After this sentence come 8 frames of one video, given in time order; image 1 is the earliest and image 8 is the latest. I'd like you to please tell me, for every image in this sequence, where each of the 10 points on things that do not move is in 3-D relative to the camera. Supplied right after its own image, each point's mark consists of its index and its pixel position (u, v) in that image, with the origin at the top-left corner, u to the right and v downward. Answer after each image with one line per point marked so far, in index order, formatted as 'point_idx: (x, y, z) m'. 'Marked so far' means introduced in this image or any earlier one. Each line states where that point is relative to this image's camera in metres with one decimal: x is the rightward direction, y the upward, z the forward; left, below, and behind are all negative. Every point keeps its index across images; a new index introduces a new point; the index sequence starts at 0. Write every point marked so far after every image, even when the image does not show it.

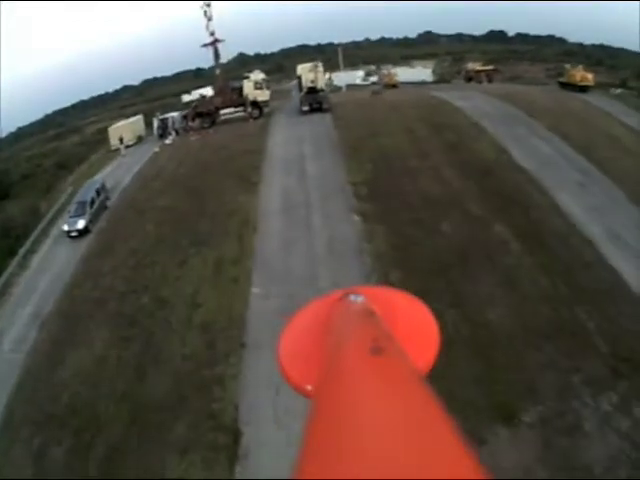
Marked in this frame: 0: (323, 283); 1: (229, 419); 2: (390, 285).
0: (0.0, -1.1, +19.4) m
1: (-1.6, -3.4, +14.8) m
2: (+1.7, -1.1, +18.6) m
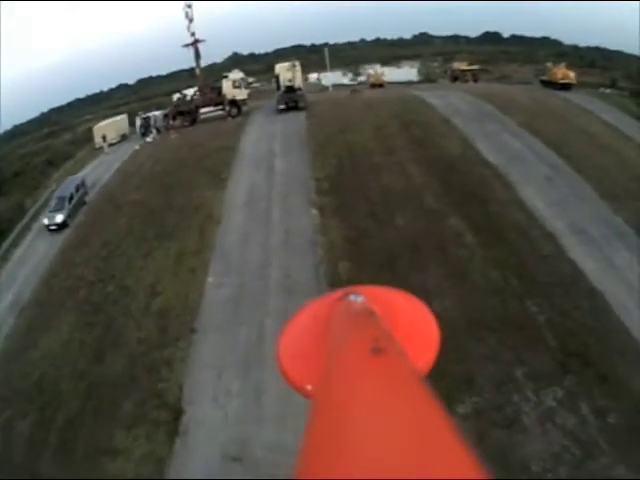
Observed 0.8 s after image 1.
0: (-1.2, -0.9, +19.9) m
1: (-2.9, -3.2, +15.4) m
2: (+0.4, -0.9, +19.1) m
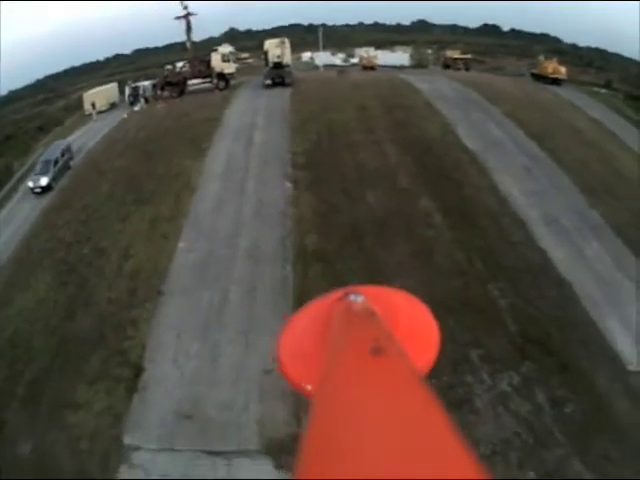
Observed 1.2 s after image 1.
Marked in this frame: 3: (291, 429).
0: (-2.1, -0.1, +20.4) m
1: (-3.8, -2.4, +15.9) m
2: (-0.5, -0.2, +19.6) m
3: (-0.6, -3.3, +12.9) m
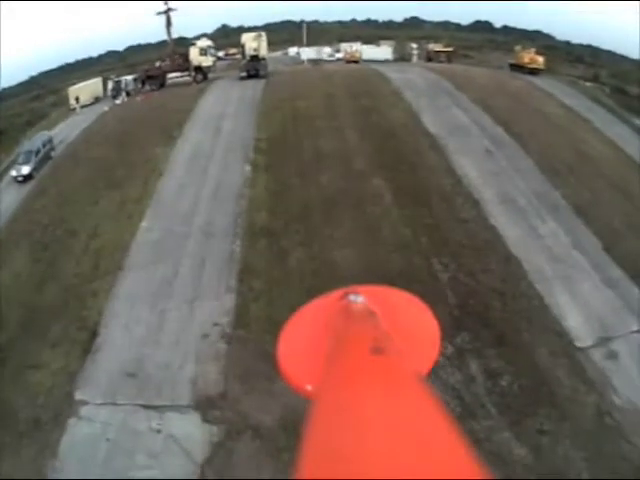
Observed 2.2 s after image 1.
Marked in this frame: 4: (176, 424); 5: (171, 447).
0: (-3.5, +0.5, +21.5) m
1: (-5.2, -1.8, +17.0) m
2: (-1.8, +0.4, +20.7) m
3: (-1.9, -2.7, +14.0) m
4: (-2.6, -3.2, +13.2) m
5: (-2.6, -3.4, +12.7) m
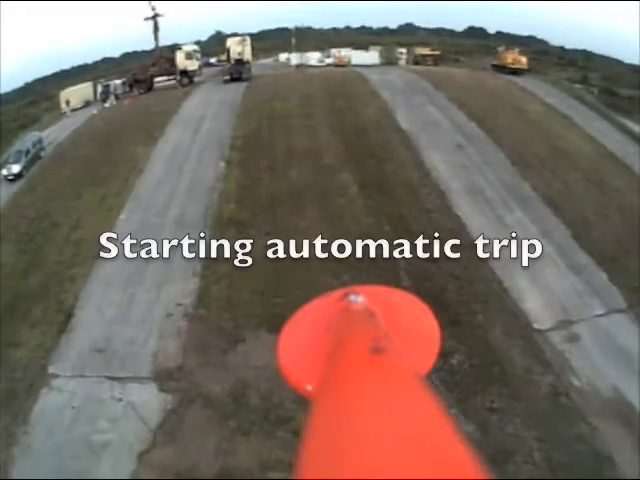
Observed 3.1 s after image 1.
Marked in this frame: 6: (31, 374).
0: (-4.4, +0.8, +22.5) m
1: (-6.1, -1.5, +17.9) m
2: (-2.8, +0.7, +21.7) m
3: (-2.8, -2.4, +15.0) m
4: (-3.5, -2.9, +14.2) m
5: (-3.5, -3.1, +13.6) m
6: (-5.9, -2.7, +15.2) m
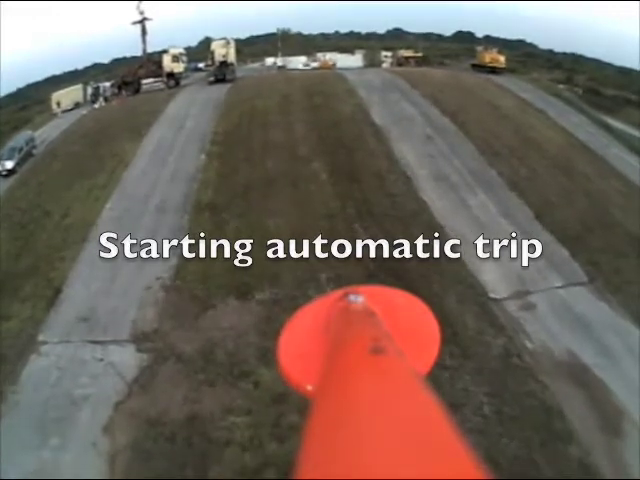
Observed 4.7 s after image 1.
0: (-5.3, +1.2, +23.9) m
1: (-6.9, -1.1, +19.3) m
2: (-3.6, +1.1, +23.2) m
3: (-3.6, -1.9, +16.4) m
4: (-4.2, -2.4, +15.6) m
5: (-4.3, -2.6, +15.0) m
6: (-6.7, -2.2, +16.6) m
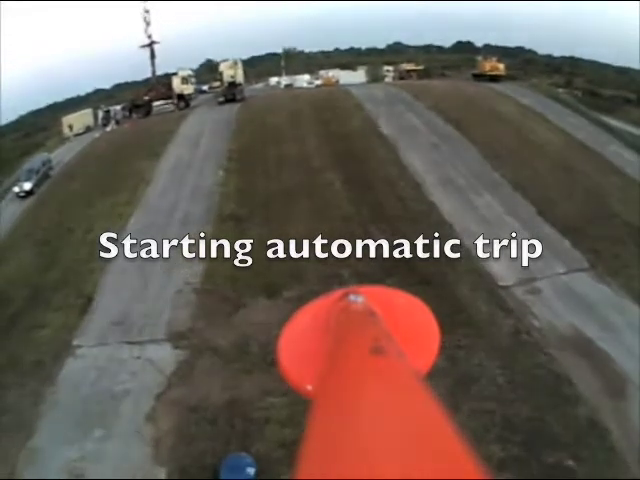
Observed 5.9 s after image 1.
0: (-4.8, +0.8, +25.2) m
1: (-6.4, -1.4, +20.6) m
2: (-3.2, +0.8, +24.4) m
3: (-3.1, -2.0, +17.6) m
4: (-3.7, -2.5, +16.8) m
5: (-3.7, -2.7, +16.2) m
6: (-6.1, -2.5, +17.8) m
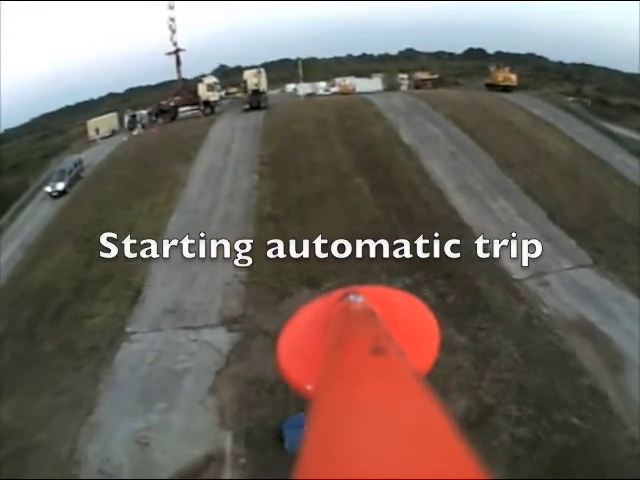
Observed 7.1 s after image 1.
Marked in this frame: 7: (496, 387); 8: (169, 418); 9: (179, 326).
0: (-3.8, +0.9, +27.5) m
1: (-5.4, -1.3, +22.8) m
2: (-2.1, +0.9, +26.7) m
3: (-2.1, -1.9, +19.9) m
4: (-2.8, -2.4, +19.1) m
5: (-2.8, -2.6, +18.5) m
6: (-5.2, -2.4, +20.1) m
7: (+3.8, -3.3, +16.3) m
8: (-3.1, -3.7, +15.9) m
9: (-3.6, -2.3, +19.7) m
